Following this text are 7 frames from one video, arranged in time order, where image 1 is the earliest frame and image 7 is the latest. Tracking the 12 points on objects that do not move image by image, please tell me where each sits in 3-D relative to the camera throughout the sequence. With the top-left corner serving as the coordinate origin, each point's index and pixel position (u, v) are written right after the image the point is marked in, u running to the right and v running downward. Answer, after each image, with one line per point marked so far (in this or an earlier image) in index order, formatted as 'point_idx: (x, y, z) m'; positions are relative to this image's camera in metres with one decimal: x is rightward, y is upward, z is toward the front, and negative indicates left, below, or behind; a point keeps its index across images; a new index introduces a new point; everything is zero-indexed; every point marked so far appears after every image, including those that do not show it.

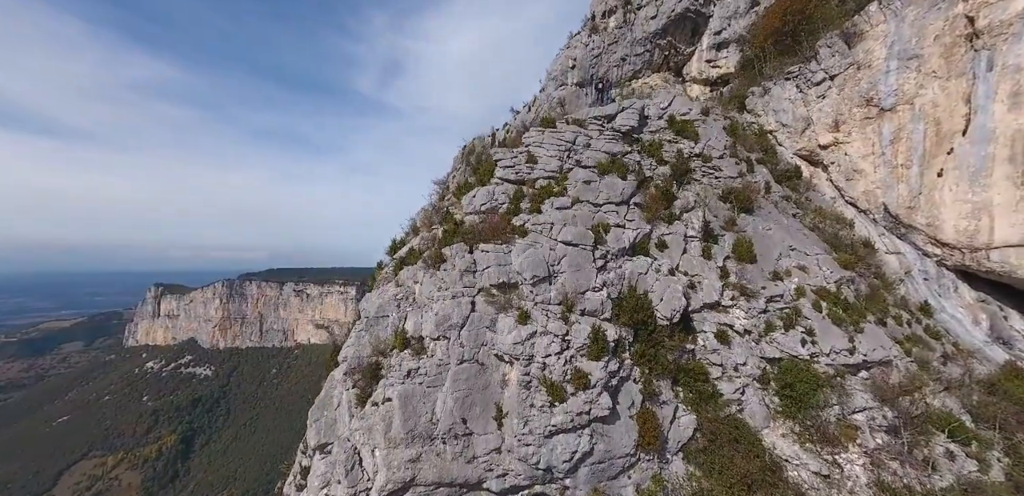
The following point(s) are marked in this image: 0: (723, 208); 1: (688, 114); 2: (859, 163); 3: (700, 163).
0: (+8.6, +1.7, +16.6) m
1: (+8.4, +6.4, +19.2) m
2: (+15.8, +4.0, +18.1) m
3: (+8.1, +3.7, +17.6) m
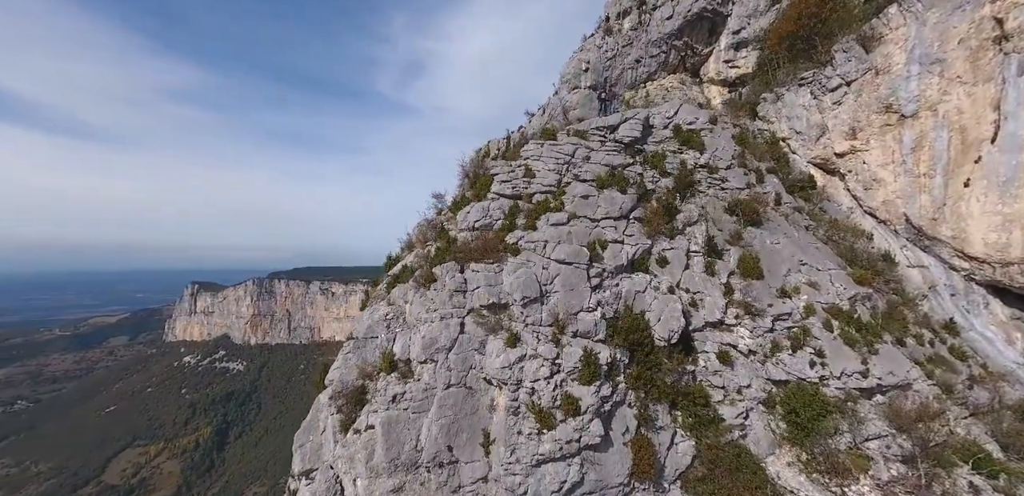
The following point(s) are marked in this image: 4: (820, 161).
0: (+8.6, +1.1, +16.0) m
1: (+8.5, +5.8, +18.7) m
2: (+15.8, +3.3, +17.2) m
3: (+8.1, +3.1, +17.1) m
4: (+15.0, +4.3, +19.6) m
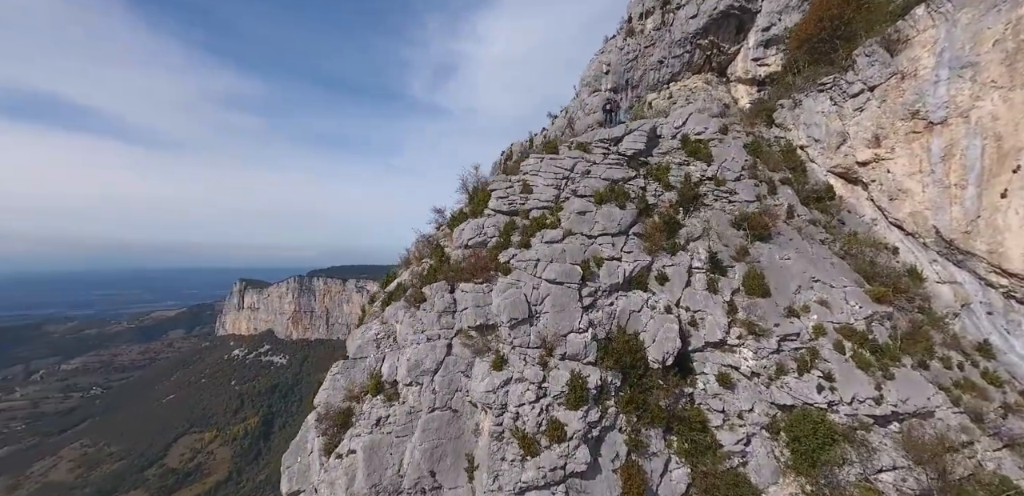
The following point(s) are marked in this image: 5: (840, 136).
0: (+8.6, +0.5, +15.5) m
1: (+8.6, +5.2, +18.2) m
2: (+15.9, +2.7, +16.3) m
3: (+8.2, +2.5, +16.6) m
4: (+15.2, +3.6, +18.7) m
5: (+15.1, +5.2, +18.4) m
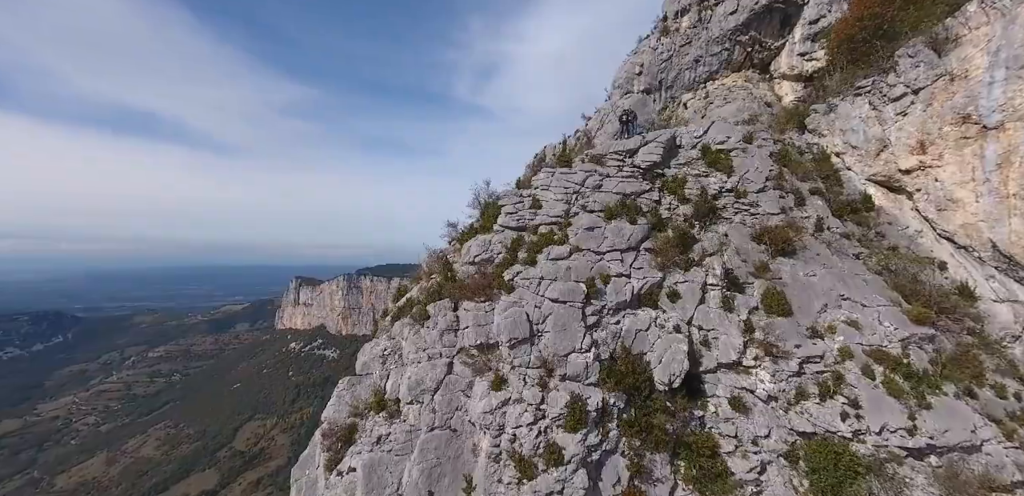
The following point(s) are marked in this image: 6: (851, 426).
0: (+9.0, -0.1, +14.8) m
1: (+9.3, +4.6, +17.5) m
2: (+16.4, +2.0, +15.0) m
3: (+8.7, +1.9, +15.9) m
4: (+15.9, +3.0, +17.5) m
5: (+15.7, +4.5, +17.2) m
6: (+9.9, -5.2, +11.7) m
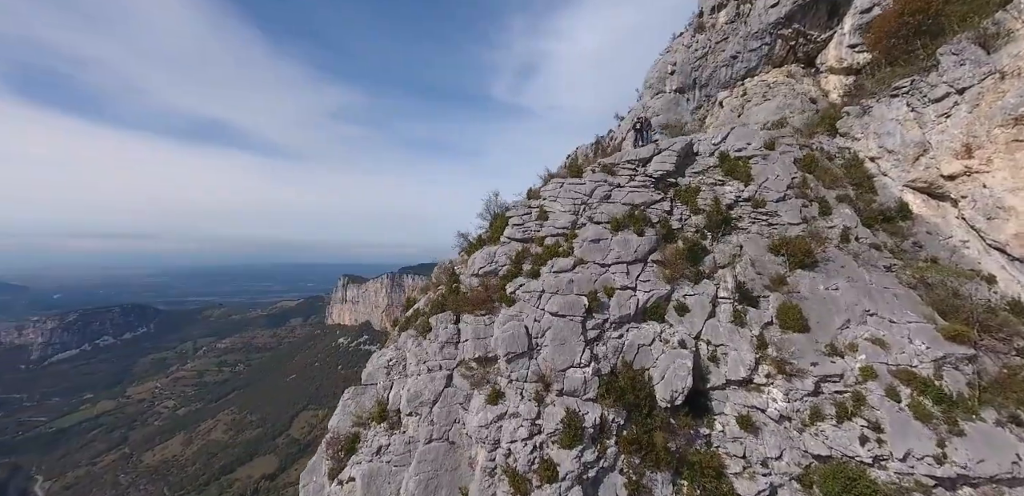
0: (+9.3, -0.5, +14.2) m
1: (+9.8, +4.1, +16.9) m
2: (+16.6, +1.6, +13.9) m
3: (+9.1, +1.5, +15.4) m
4: (+16.4, +2.5, +16.4) m
5: (+16.2, +4.0, +16.1) m
6: (+9.9, -5.7, +11.1) m
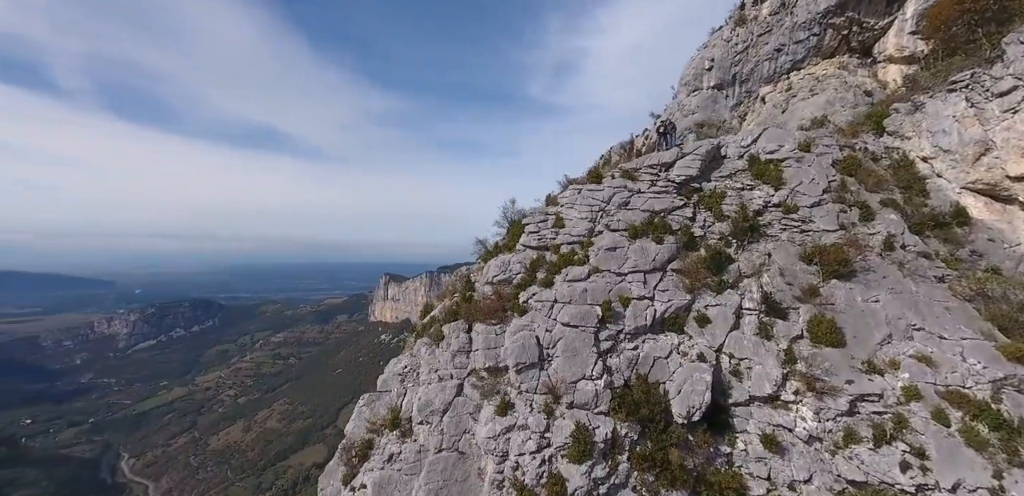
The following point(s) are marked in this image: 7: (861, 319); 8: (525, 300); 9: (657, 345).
0: (+9.8, -0.8, +13.4) m
1: (+10.6, +3.8, +16.0) m
2: (+17.1, +1.2, +12.4) m
3: (+9.7, +1.2, +14.6) m
4: (+17.1, +2.2, +14.9) m
5: (+16.9, +3.7, +14.7) m
6: (+10.2, -5.9, +10.2) m
7: (+10.8, -2.2, +12.4) m
8: (+0.4, -1.5, +12.1) m
9: (+4.2, -2.8, +11.5) m
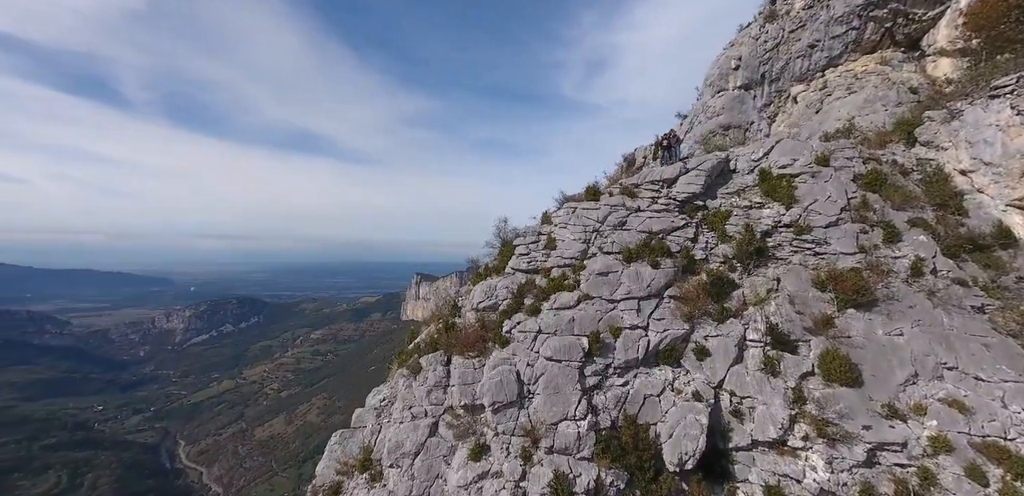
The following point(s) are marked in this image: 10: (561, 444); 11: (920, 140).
0: (+9.4, -1.7, +12.2) m
1: (+10.4, +3.0, +14.8) m
2: (+16.7, +0.4, +10.8) m
3: (+9.4, +0.4, +13.4) m
4: (+16.8, +1.3, +13.3) m
5: (+16.6, +2.8, +13.1) m
6: (+9.5, -6.8, +9.0) m
7: (+10.3, -3.0, +11.1) m
8: (0.0, -2.3, +11.4) m
9: (+3.6, -3.6, +10.7) m
10: (+1.2, -4.7, +9.7) m
11: (+16.2, +4.3, +15.9) m
